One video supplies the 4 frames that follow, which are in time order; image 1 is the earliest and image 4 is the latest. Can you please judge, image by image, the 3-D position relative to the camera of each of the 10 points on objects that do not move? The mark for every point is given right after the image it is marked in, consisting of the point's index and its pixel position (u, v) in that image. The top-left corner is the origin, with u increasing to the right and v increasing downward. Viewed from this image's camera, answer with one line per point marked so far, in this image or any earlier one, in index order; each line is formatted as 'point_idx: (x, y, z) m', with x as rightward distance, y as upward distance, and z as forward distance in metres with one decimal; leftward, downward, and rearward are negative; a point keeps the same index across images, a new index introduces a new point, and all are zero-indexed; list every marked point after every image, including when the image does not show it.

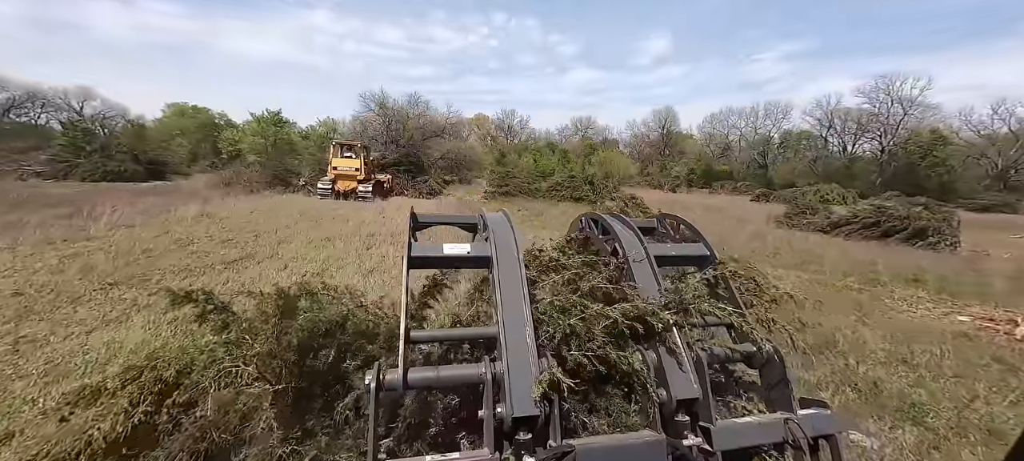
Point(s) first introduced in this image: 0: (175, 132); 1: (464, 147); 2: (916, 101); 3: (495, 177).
0: (-15.5, +4.6, +18.6) m
1: (-2.4, +4.1, +19.4) m
2: (+18.9, +6.3, +19.8) m
3: (-0.5, +1.8, +13.7) m
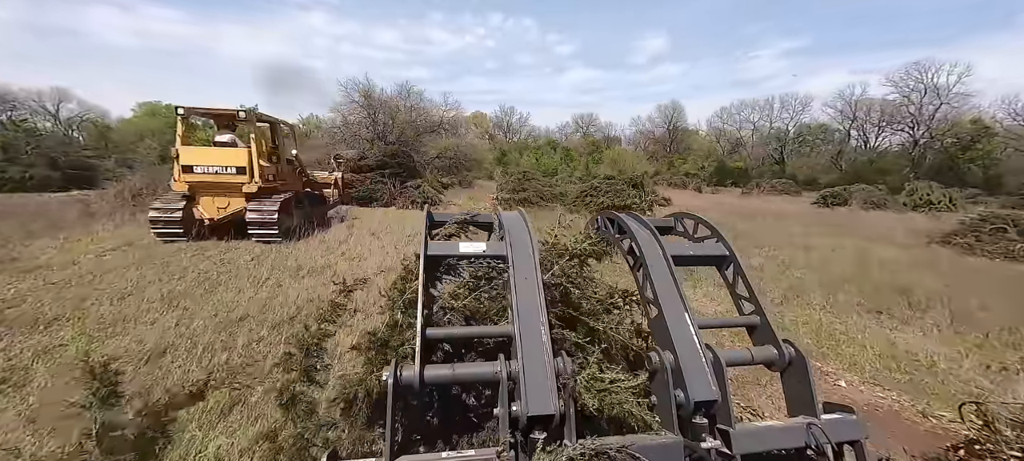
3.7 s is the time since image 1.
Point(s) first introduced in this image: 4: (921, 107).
0: (-15.2, +4.0, +16.0) m
1: (-2.1, +3.7, +16.8) m
2: (+19.2, +6.2, +17.3) m
3: (-0.1, +1.4, +11.1) m
4: (+18.7, +5.7, +18.3) m
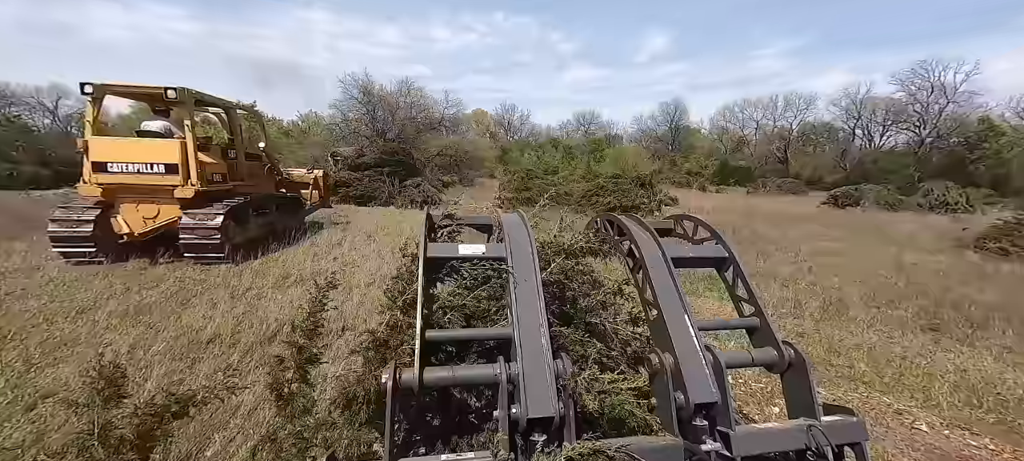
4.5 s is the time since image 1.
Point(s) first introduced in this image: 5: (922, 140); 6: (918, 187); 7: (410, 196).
0: (-15.1, +4.1, +15.7) m
1: (-2.0, +3.7, +16.6) m
2: (+19.3, +6.2, +17.0) m
3: (0.0, +1.4, +10.8) m
4: (+18.8, +5.6, +17.9) m
5: (+17.0, +3.7, +16.3) m
6: (+10.3, +1.1, +10.1) m
7: (-3.2, +1.1, +12.4) m
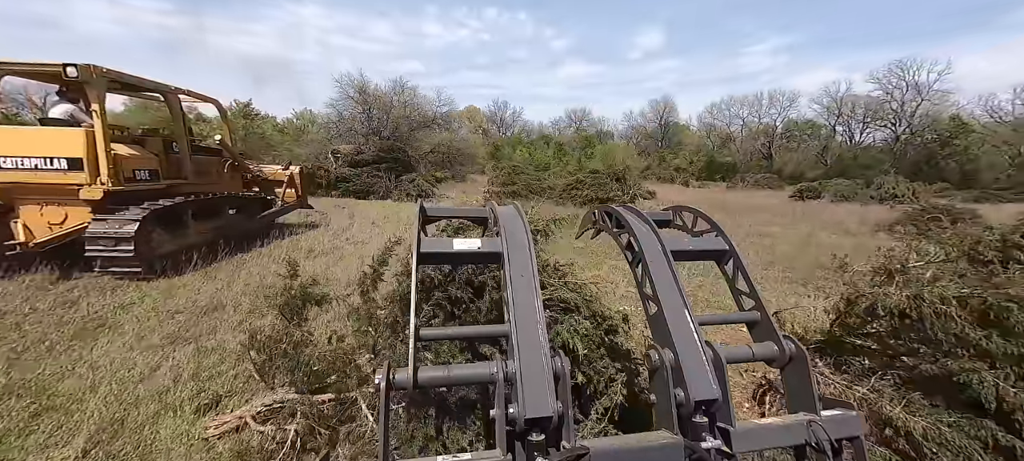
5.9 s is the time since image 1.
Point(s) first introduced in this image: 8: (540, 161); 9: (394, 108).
0: (-15.5, +4.3, +16.1) m
1: (-2.4, +4.0, +17.2) m
2: (+18.8, +6.5, +18.0) m
3: (-0.4, +1.6, +11.6) m
4: (+18.3, +6.0, +18.9) m
5: (+16.5, +4.1, +17.3) m
6: (+10.0, +1.4, +11.0) m
7: (-3.5, +1.3, +13.1) m
8: (+1.0, +2.5, +14.7) m
9: (-4.8, +5.0, +16.2) m
